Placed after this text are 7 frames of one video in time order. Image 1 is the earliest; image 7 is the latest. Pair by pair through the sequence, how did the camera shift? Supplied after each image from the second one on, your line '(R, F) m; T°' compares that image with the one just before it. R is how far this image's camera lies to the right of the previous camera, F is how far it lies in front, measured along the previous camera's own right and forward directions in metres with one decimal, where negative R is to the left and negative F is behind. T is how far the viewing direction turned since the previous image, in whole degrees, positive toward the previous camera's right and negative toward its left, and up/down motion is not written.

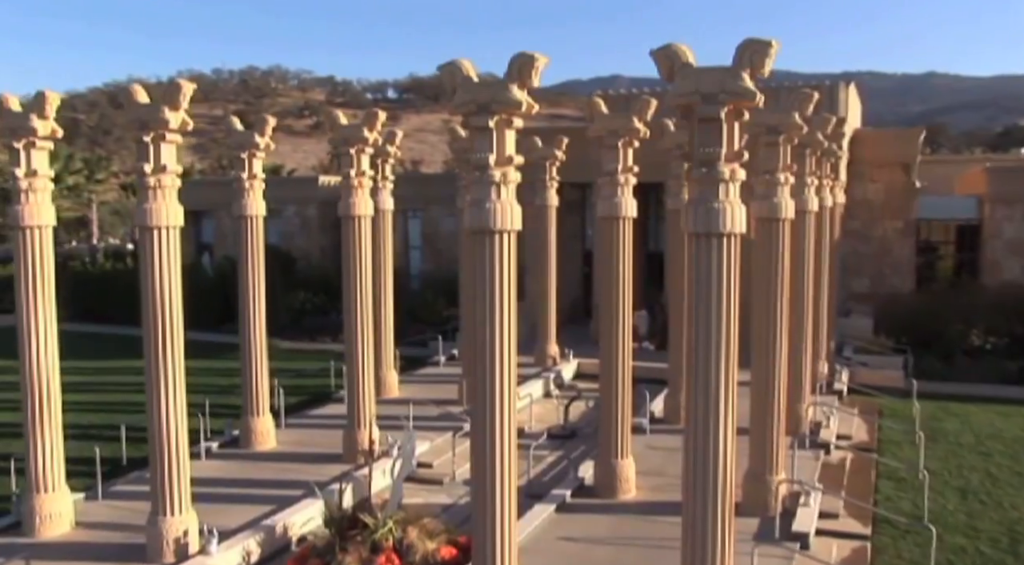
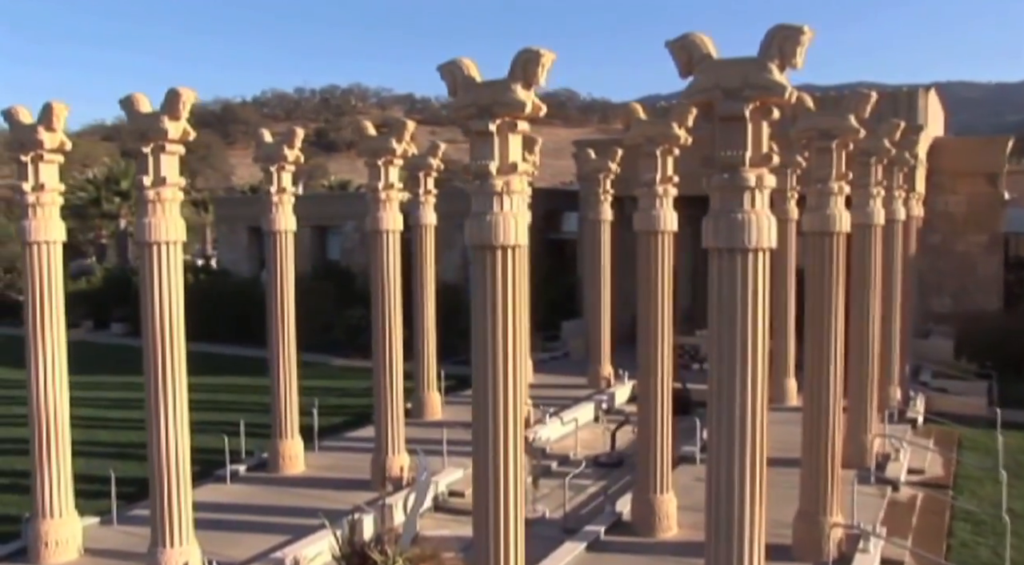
(+0.6, +1.1) m; -4°
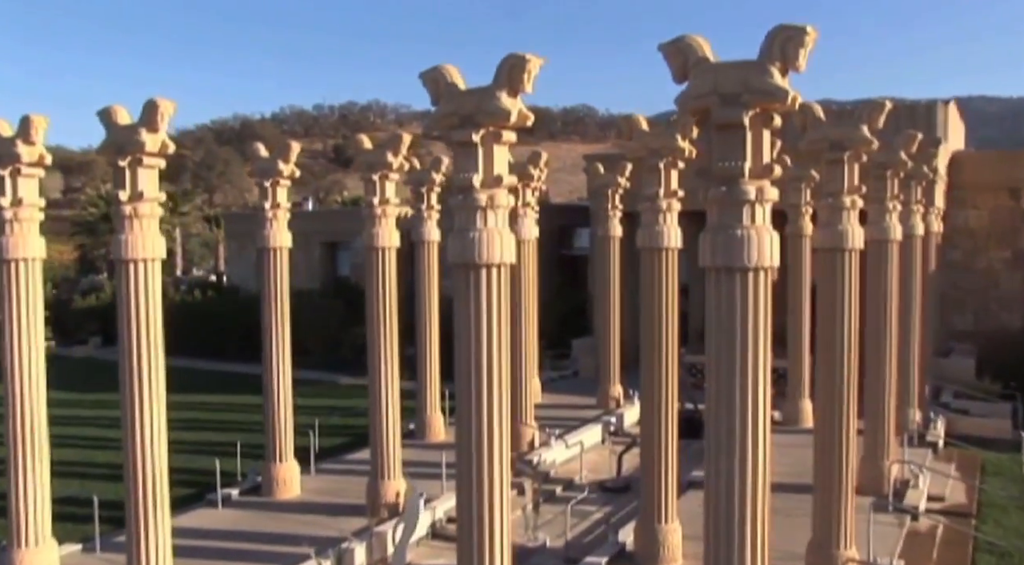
(+0.2, +0.6) m; -1°
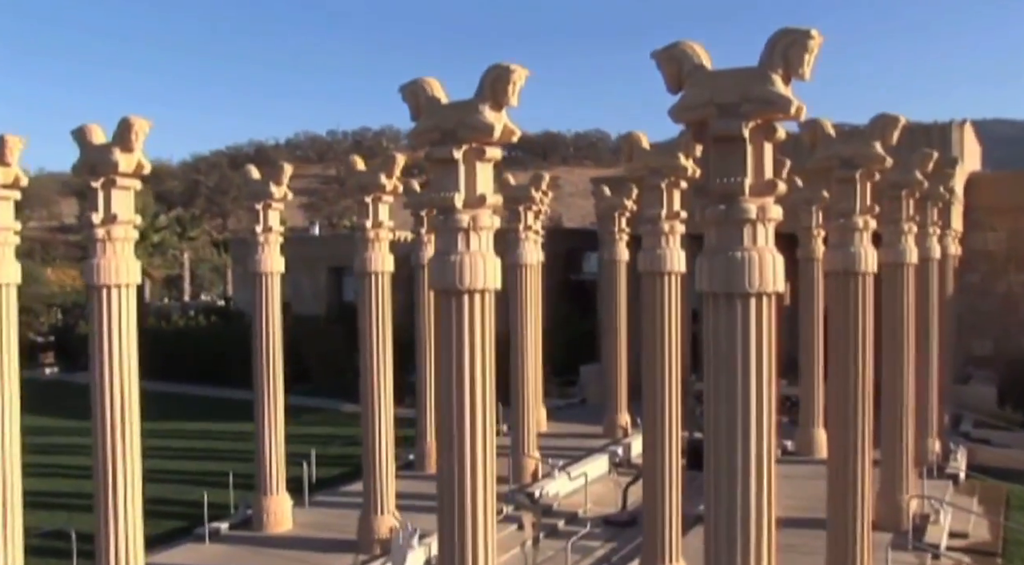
(+0.2, +0.6) m; -1°
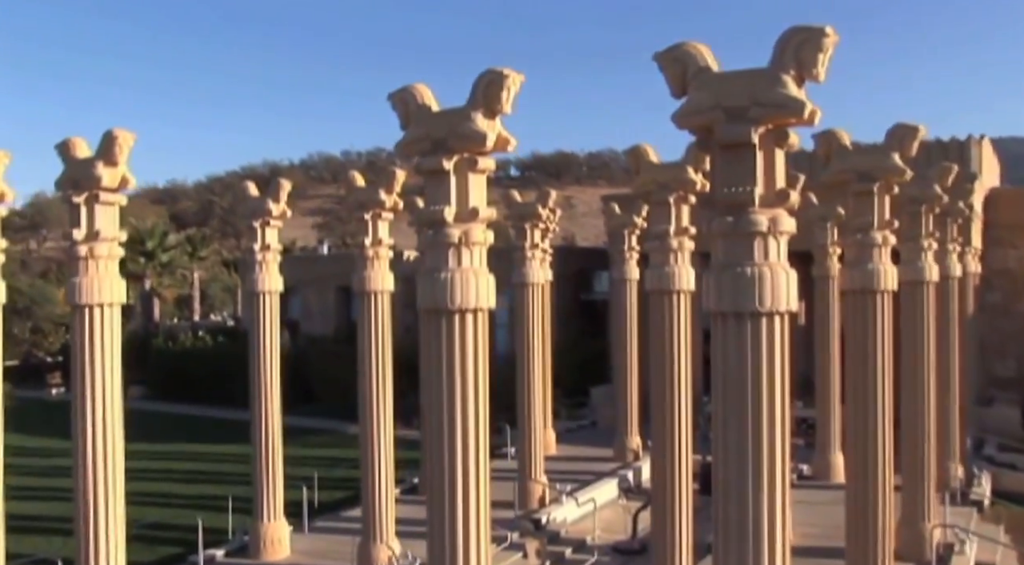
(+0.1, +0.5) m; -1°
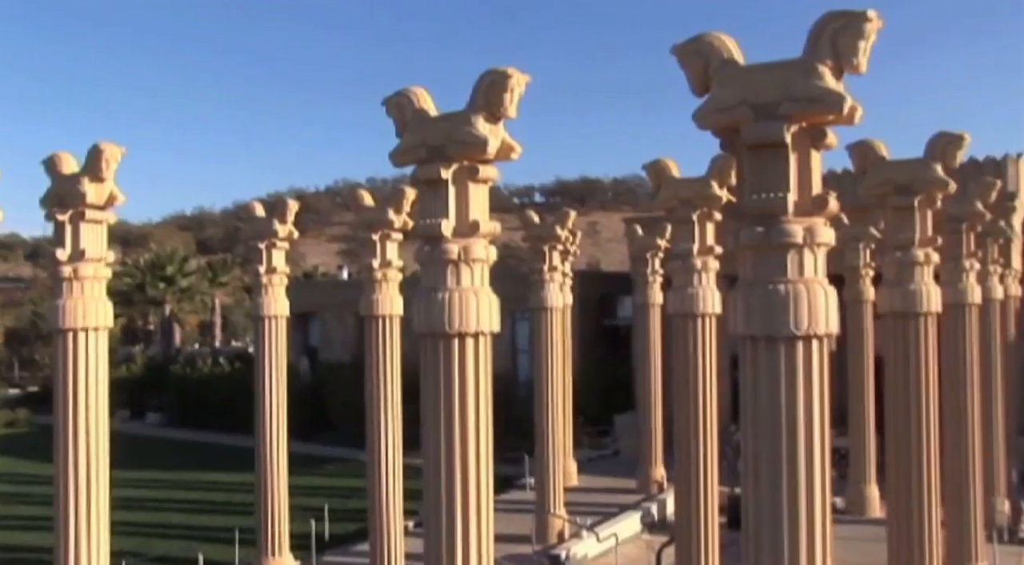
(+0.1, +0.7) m; -1°
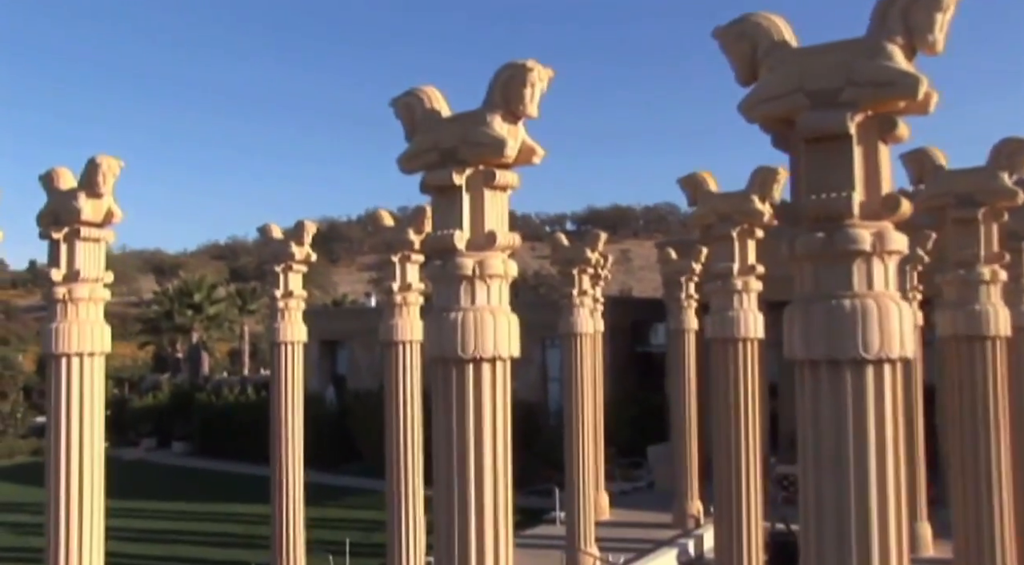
(+0.1, +0.7) m; -2°
